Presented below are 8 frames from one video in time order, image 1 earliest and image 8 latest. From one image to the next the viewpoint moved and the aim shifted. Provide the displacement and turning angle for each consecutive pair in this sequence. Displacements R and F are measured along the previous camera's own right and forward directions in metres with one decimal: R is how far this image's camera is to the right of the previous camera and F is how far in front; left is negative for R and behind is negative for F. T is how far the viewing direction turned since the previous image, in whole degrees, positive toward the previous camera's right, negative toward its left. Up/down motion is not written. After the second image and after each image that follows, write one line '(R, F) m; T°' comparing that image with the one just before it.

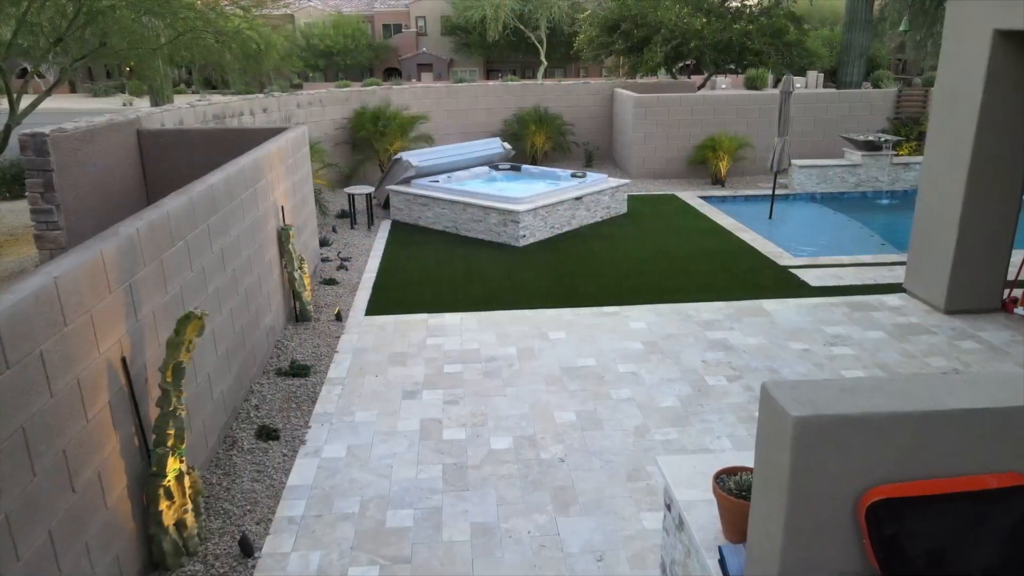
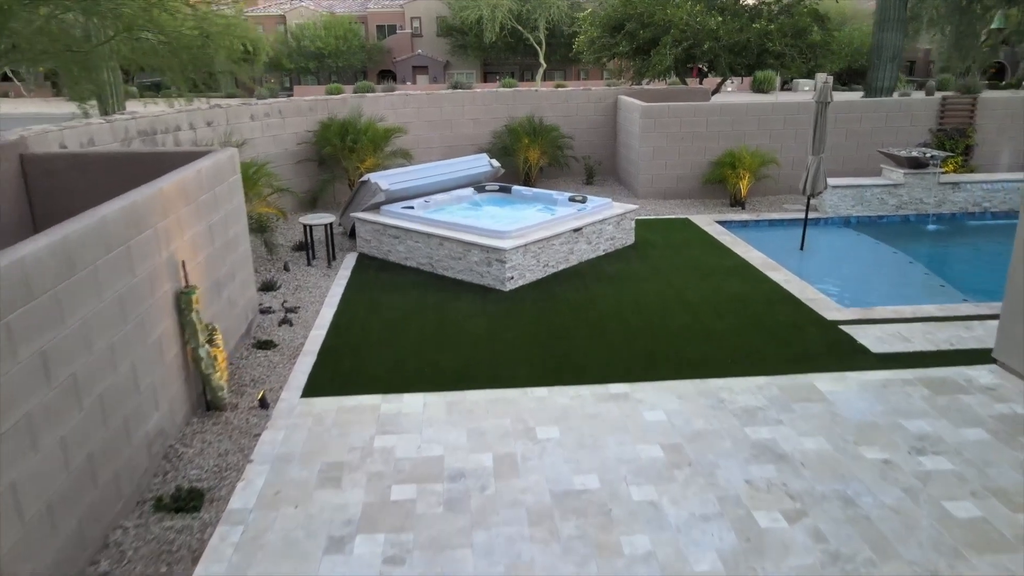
(+0.2, +1.7) m; 0°
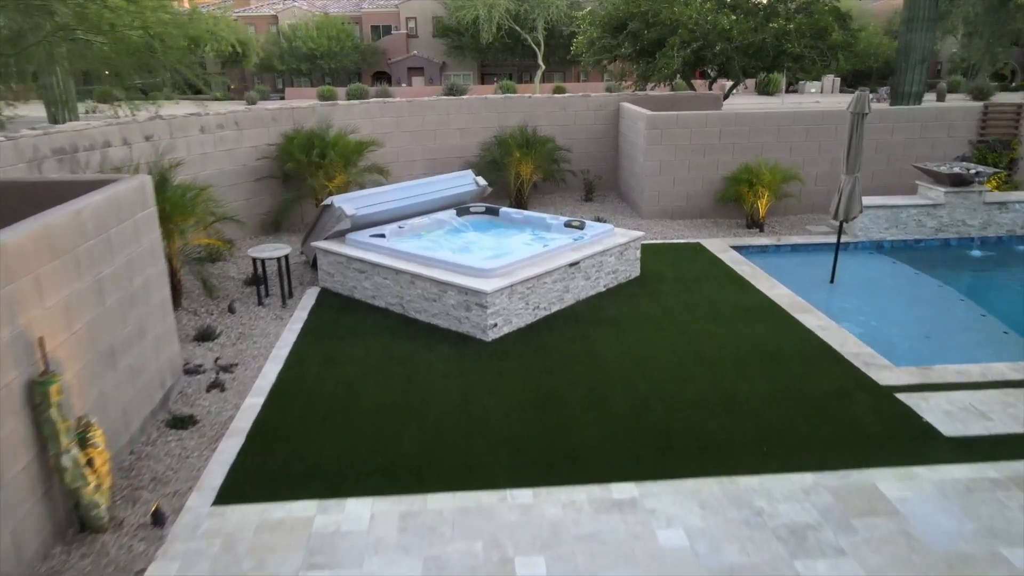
(+0.2, +1.3) m; 0°
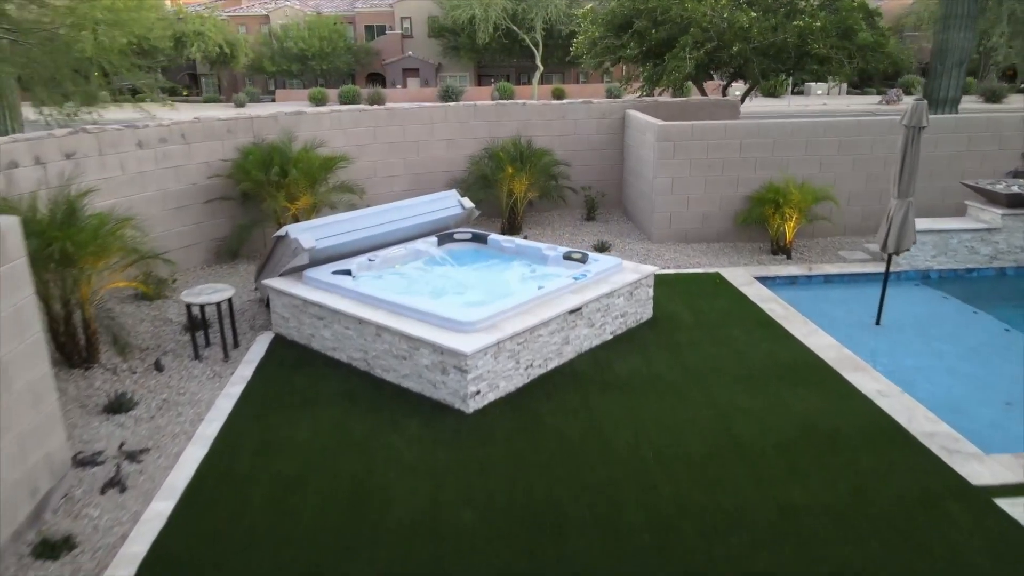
(+0.1, +1.3) m; 0°
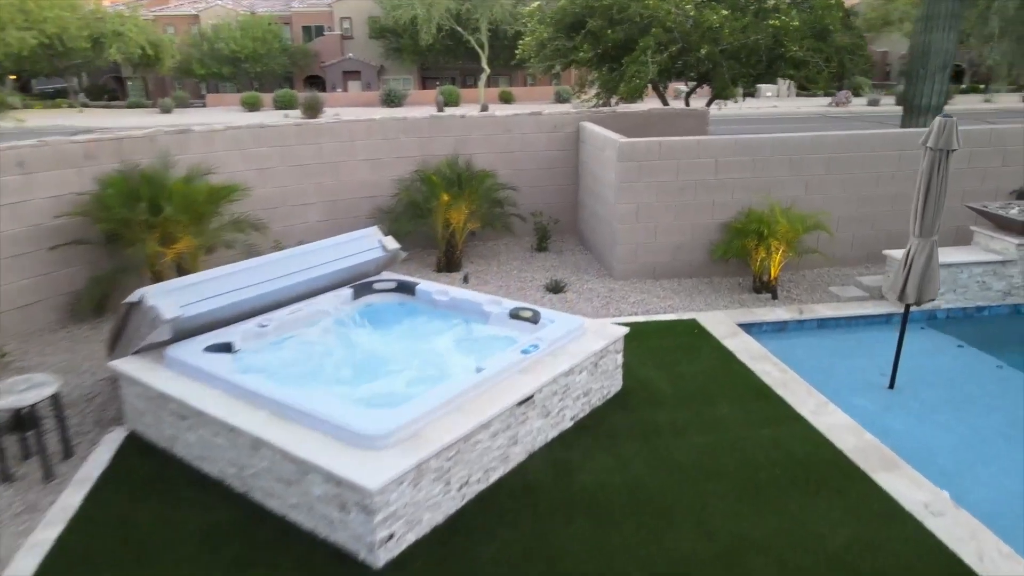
(+0.2, +1.5) m; +4°
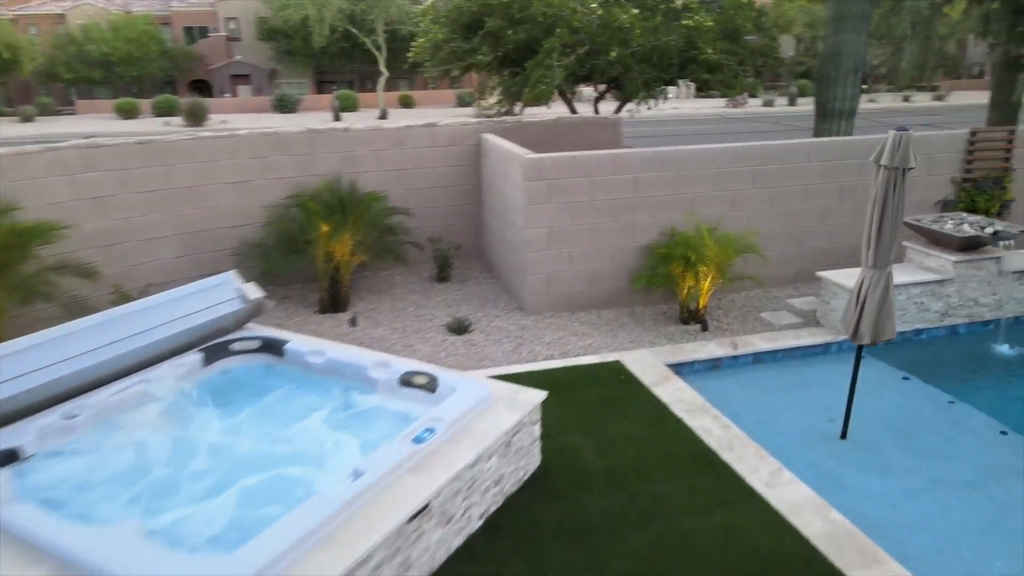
(+0.2, +1.1) m; +7°
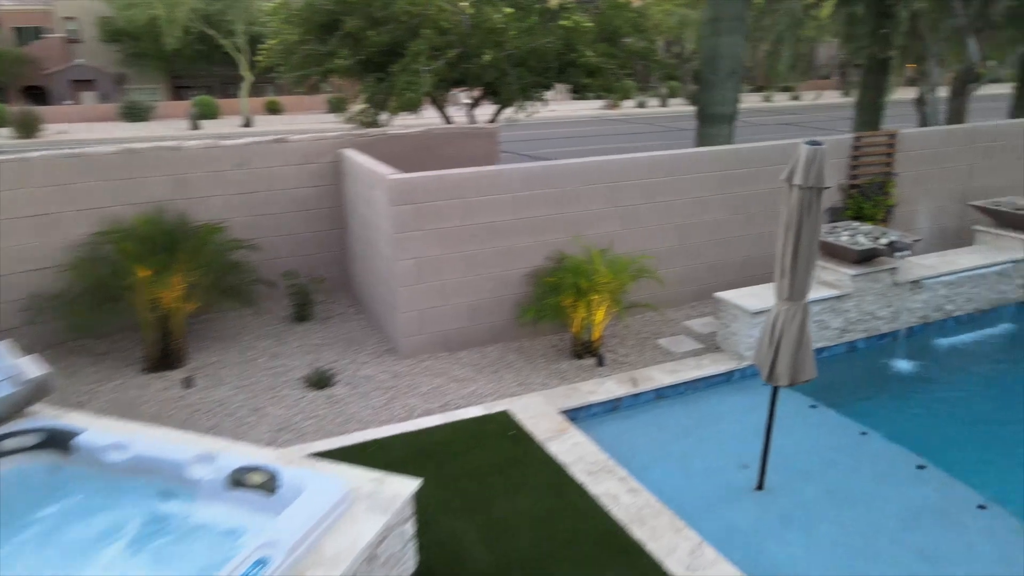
(+0.2, +0.9) m; +9°
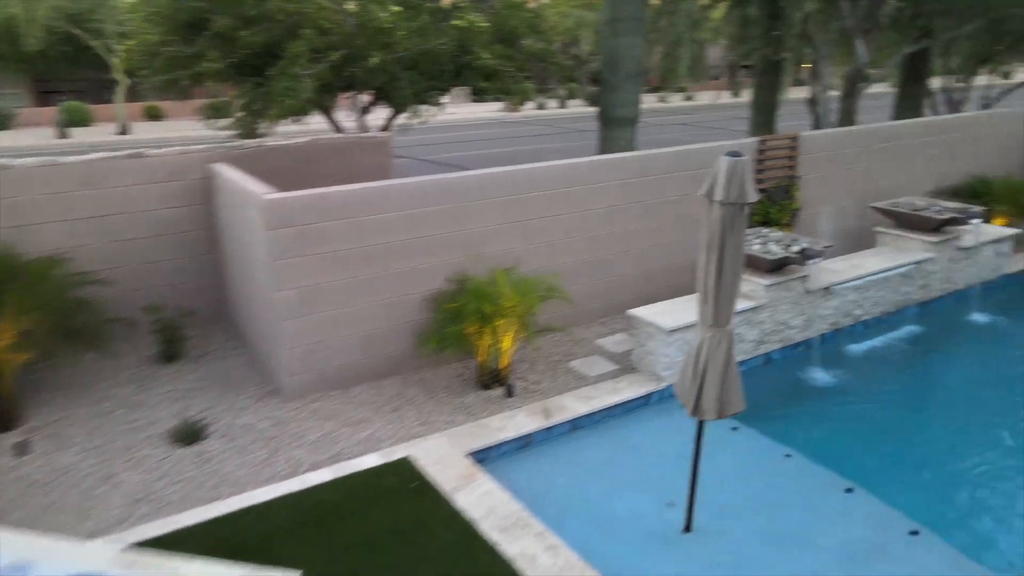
(+0.1, +0.6) m; +7°
